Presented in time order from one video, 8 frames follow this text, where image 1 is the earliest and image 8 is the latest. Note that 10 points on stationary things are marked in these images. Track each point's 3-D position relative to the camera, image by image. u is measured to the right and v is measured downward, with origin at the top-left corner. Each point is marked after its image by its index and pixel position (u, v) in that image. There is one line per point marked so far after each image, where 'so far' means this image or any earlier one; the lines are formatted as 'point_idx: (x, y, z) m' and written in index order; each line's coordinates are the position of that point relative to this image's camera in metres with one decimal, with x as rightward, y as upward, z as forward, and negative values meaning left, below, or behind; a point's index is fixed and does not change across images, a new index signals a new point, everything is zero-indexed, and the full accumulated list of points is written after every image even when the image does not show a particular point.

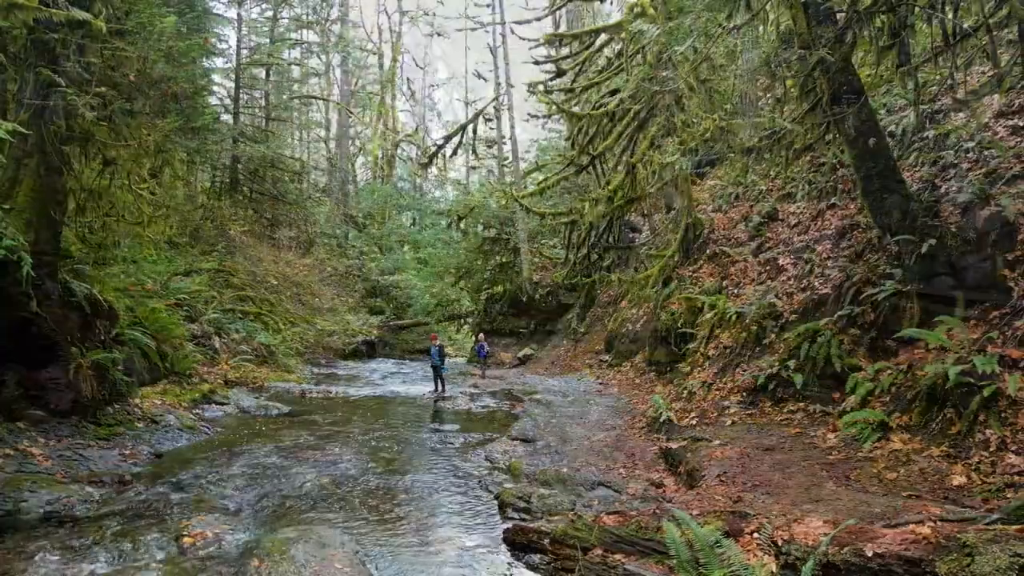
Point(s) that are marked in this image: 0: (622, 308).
0: (+3.1, -0.6, +18.4) m
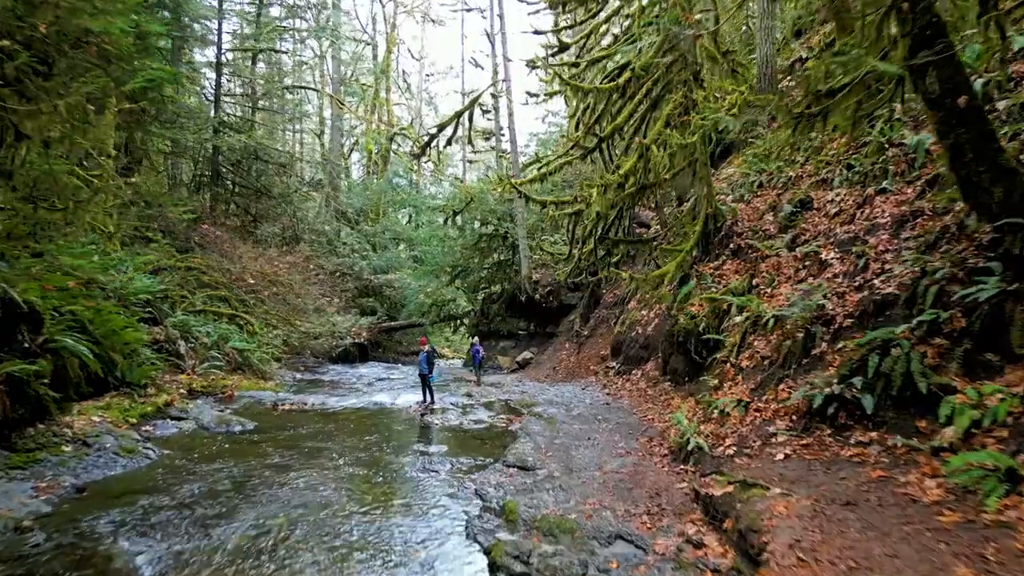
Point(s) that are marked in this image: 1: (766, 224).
0: (+3.0, -0.5, +16.7) m
1: (+4.5, +1.1, +11.8) m
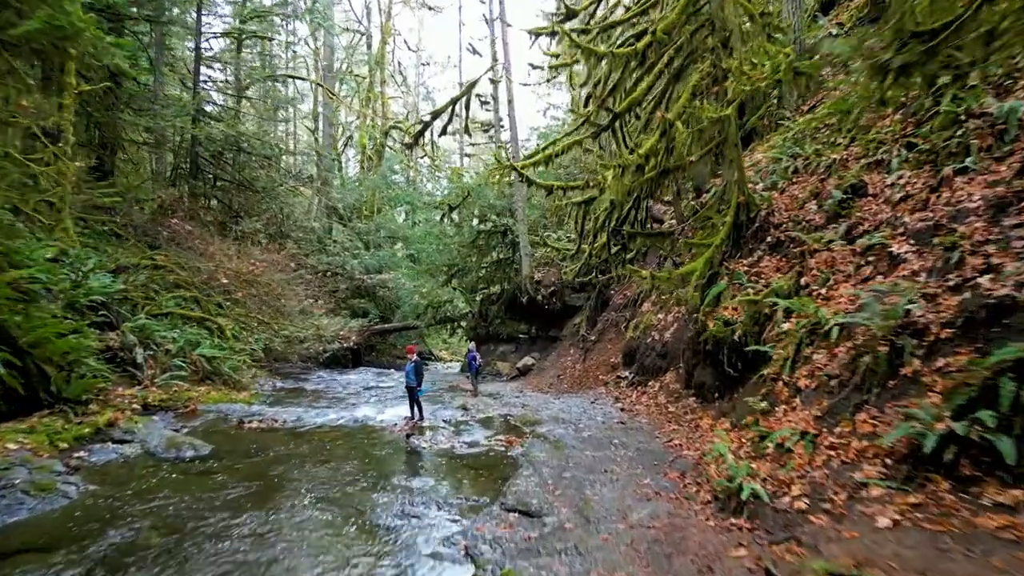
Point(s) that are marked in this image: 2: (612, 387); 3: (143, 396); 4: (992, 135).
0: (+3.0, -0.5, +15.0) m
1: (+4.5, +1.1, +10.1) m
2: (+2.1, -2.1, +14.2) m
3: (-7.0, -2.0, +12.5) m
4: (+5.6, +1.8, +7.7) m
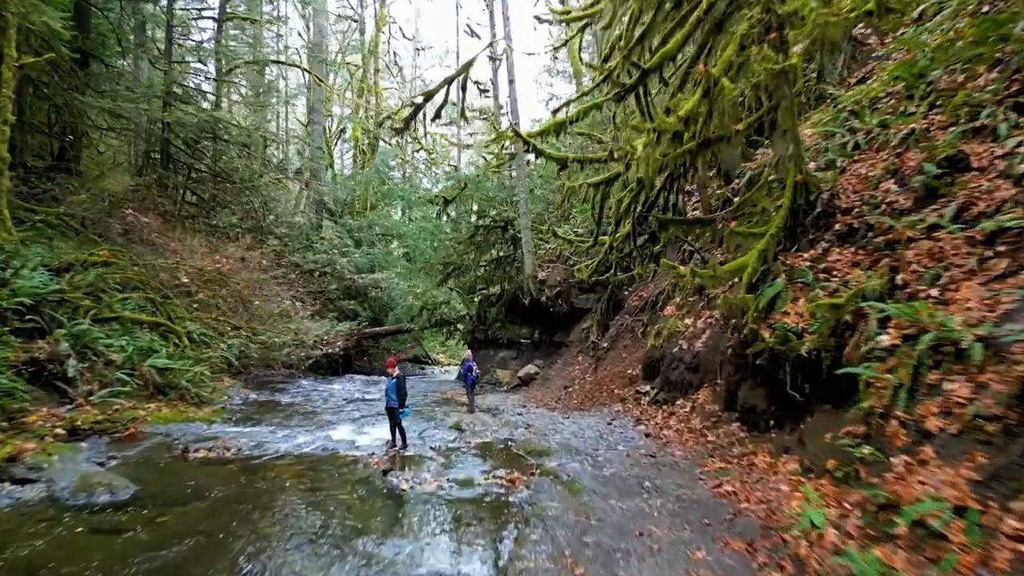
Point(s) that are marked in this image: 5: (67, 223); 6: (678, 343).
0: (+3.0, -0.5, +12.9) m
1: (+4.6, +1.1, +8.0) m
2: (+2.2, -2.1, +12.2) m
3: (-6.9, -2.0, +10.4) m
4: (+5.6, +1.8, +5.7) m
5: (-10.0, +1.5, +14.9) m
6: (+2.9, -1.0, +11.7) m
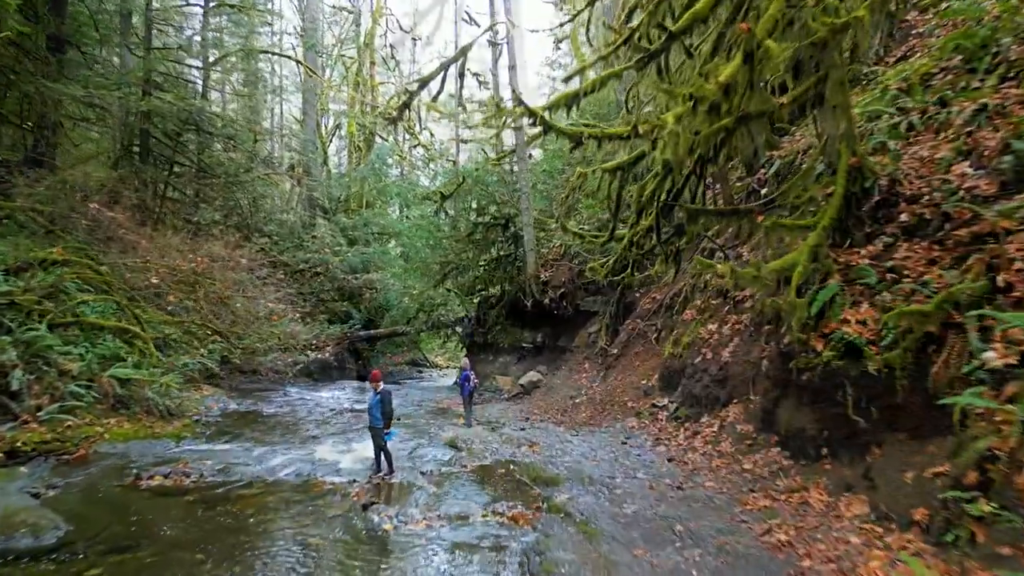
0: (+3.1, -0.6, +11.7) m
1: (+4.6, +1.1, +6.7) m
2: (+2.2, -2.2, +10.9) m
3: (-6.9, -2.1, +9.2) m
4: (+5.7, +1.8, +4.4) m
5: (-10.0, +1.4, +13.7) m
6: (+3.0, -1.0, +10.4) m
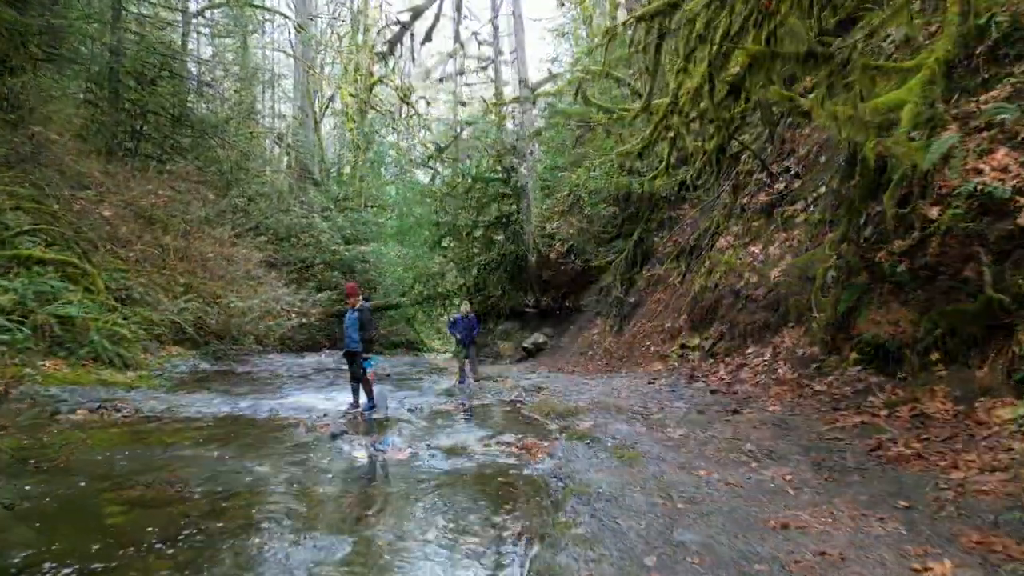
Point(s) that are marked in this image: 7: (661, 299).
0: (+3.1, +0.6, +10.0) m
1: (+4.7, +2.2, +5.1) m
2: (+2.3, -1.0, +9.3) m
3: (-6.8, -0.9, +7.5) m
4: (+5.8, +2.9, +2.8) m
5: (-9.9, +2.6, +12.0) m
6: (+3.1, +0.2, +8.8) m
7: (+2.7, -0.2, +11.8) m
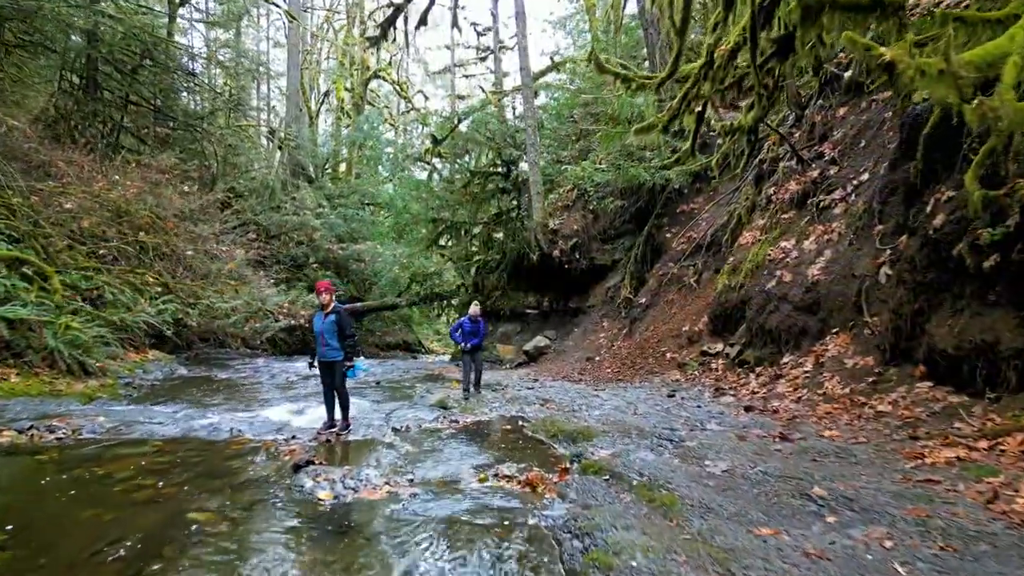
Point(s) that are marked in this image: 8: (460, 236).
0: (+3.2, +0.6, +9.0) m
1: (+4.7, +2.2, +4.1) m
2: (+2.3, -1.0, +8.3) m
3: (-6.8, -0.9, +6.5) m
4: (+5.8, +2.9, +1.8) m
5: (-9.9, +2.6, +11.0) m
6: (+3.1, +0.2, +7.8) m
7: (+2.7, -0.2, +10.8) m
8: (-1.5, +1.6, +18.4) m
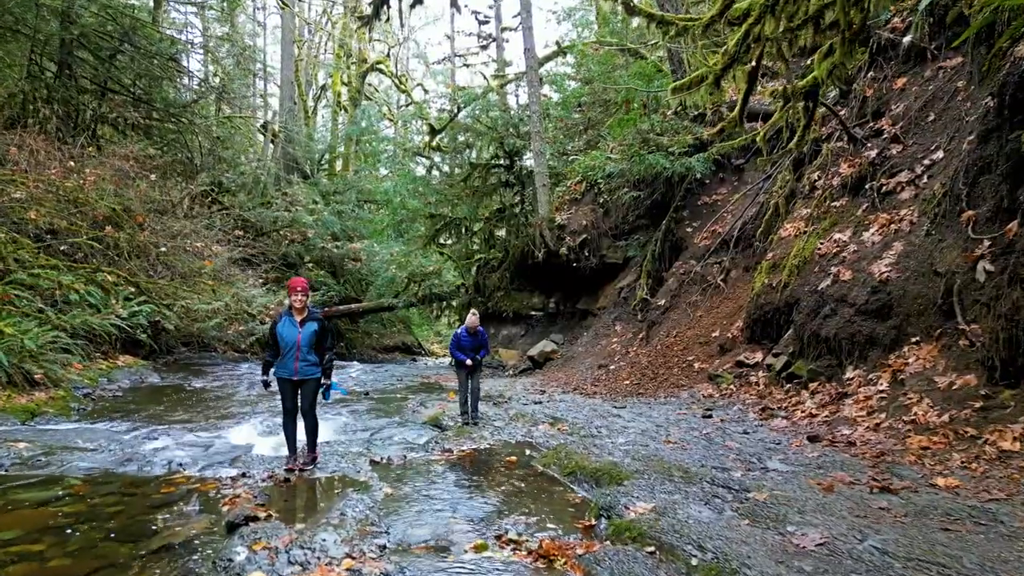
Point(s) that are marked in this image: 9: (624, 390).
0: (+3.2, +0.6, +7.8) m
1: (+4.7, +2.2, +2.9) m
2: (+2.3, -1.0, +7.1) m
3: (-6.8, -0.9, +5.3) m
4: (+5.8, +2.9, +0.5) m
5: (-9.8, +2.6, +9.9) m
6: (+3.1, +0.2, +6.6) m
7: (+2.7, -0.2, +9.6) m
8: (-1.4, +1.5, +17.2) m
9: (+1.5, -1.3, +8.8) m
